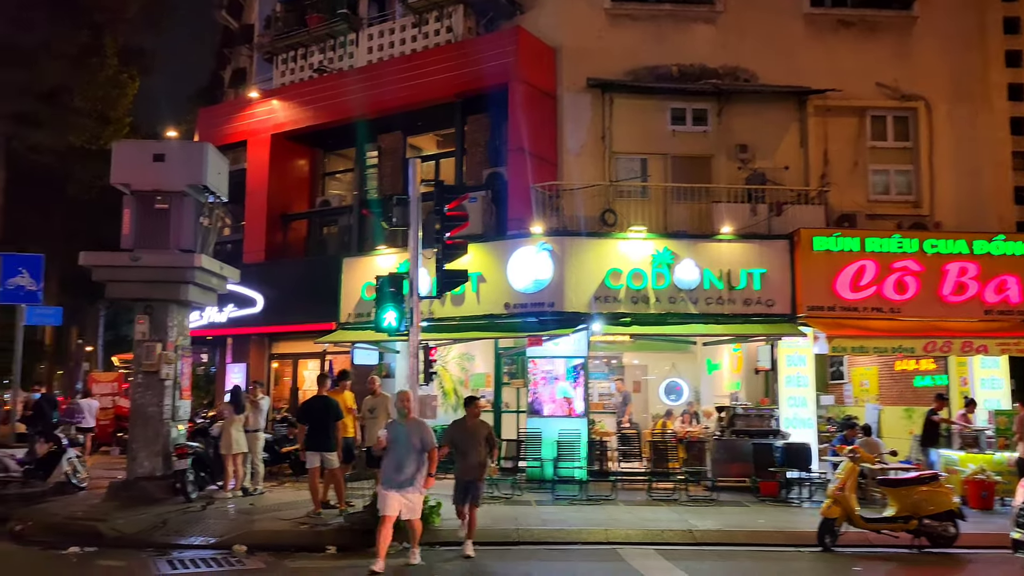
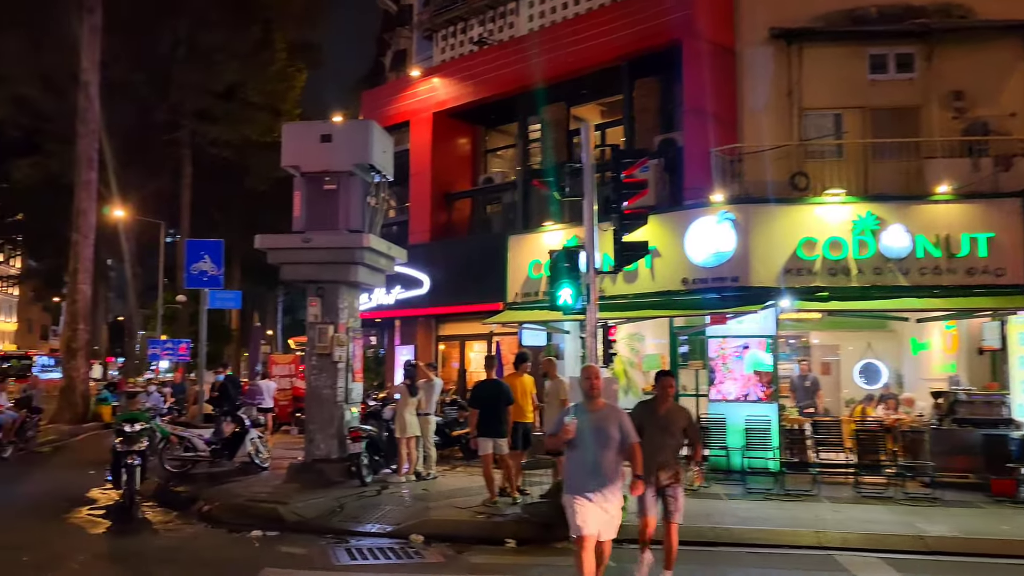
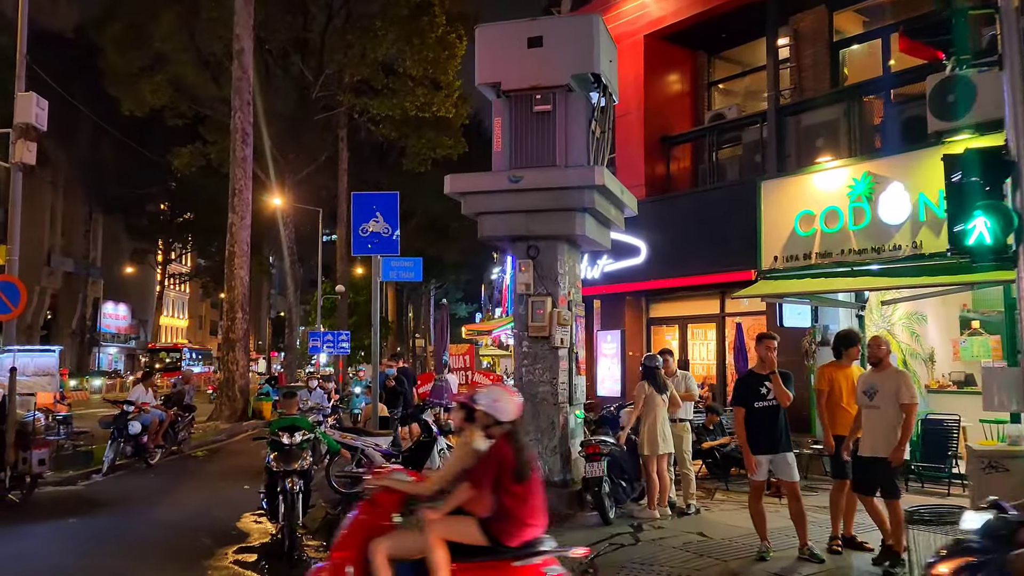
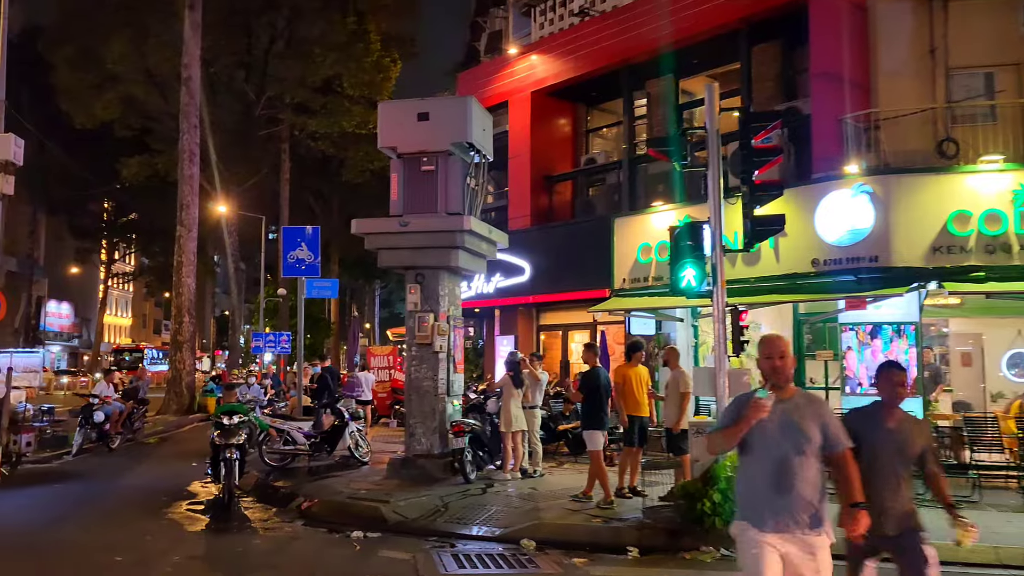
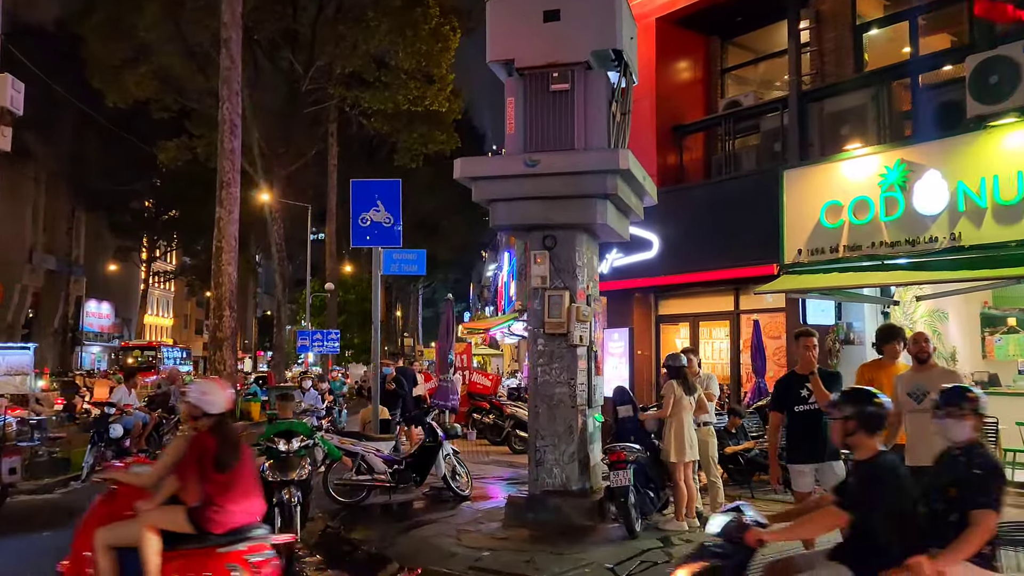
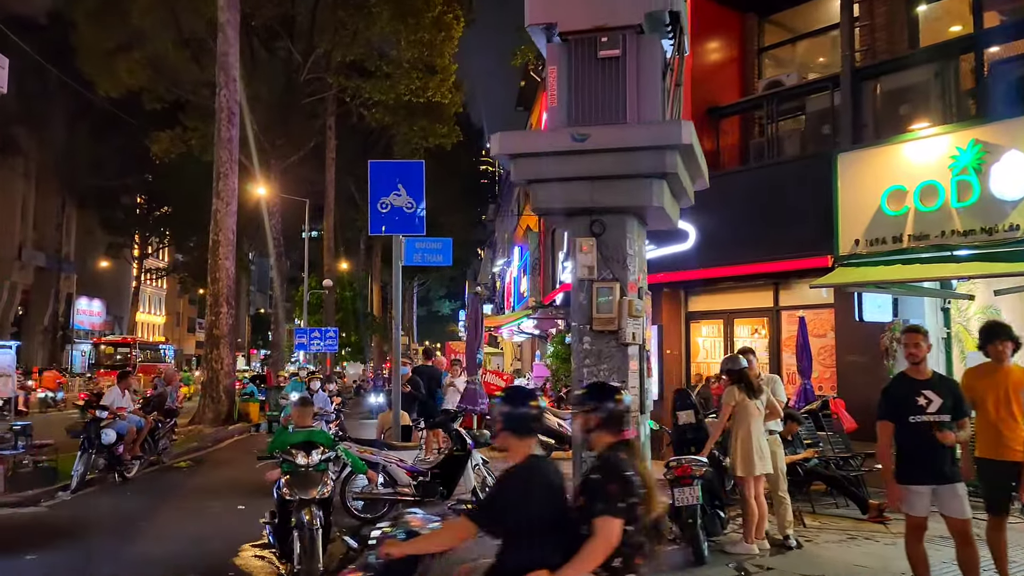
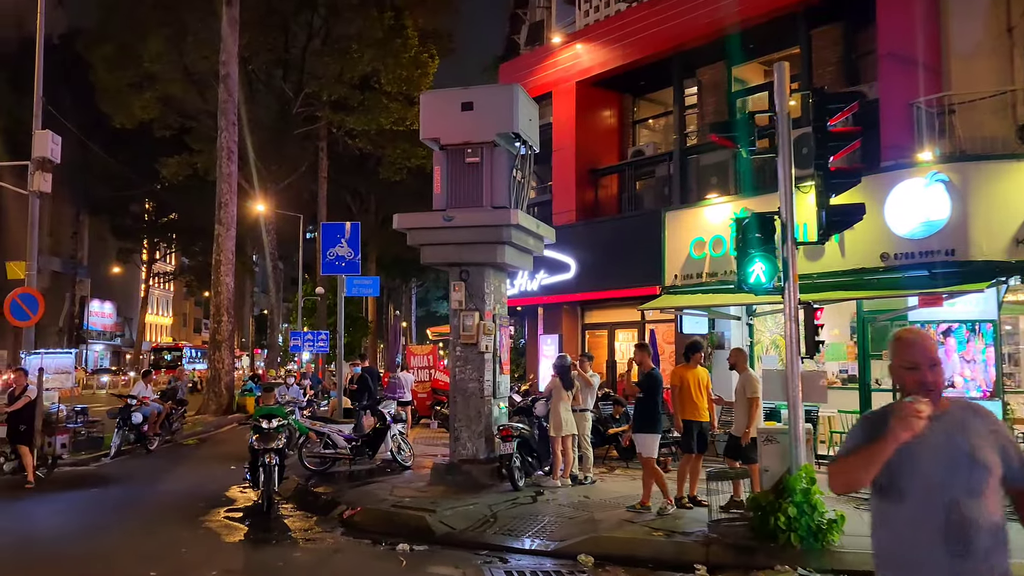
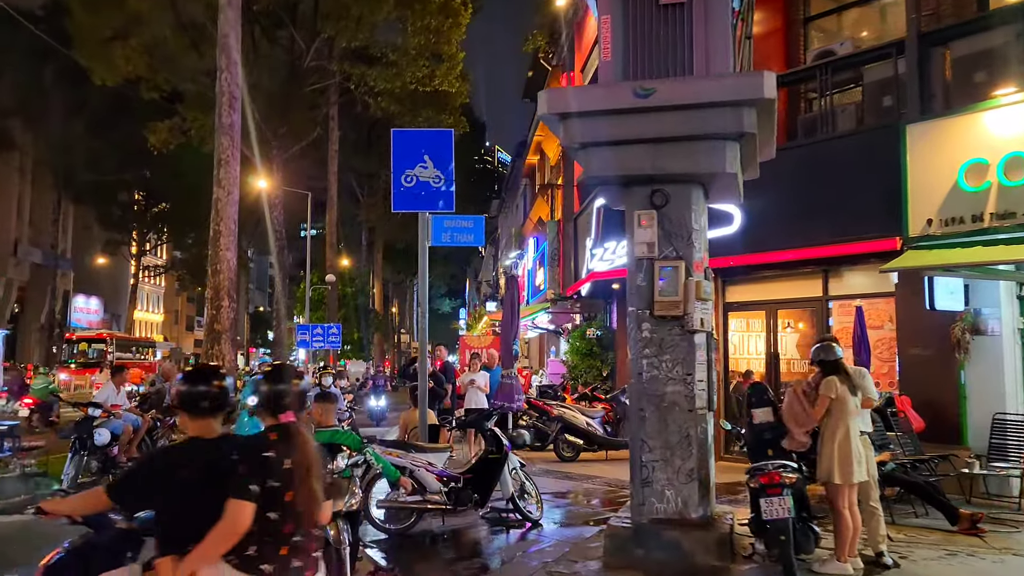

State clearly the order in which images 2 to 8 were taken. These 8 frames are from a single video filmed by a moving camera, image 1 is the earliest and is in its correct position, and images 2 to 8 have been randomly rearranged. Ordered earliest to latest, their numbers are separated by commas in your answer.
2, 4, 7, 3, 5, 6, 8
